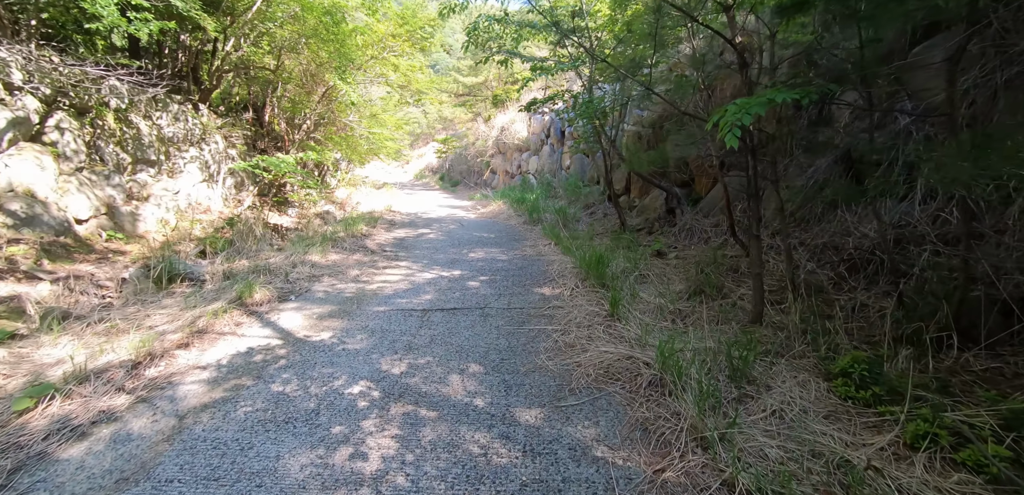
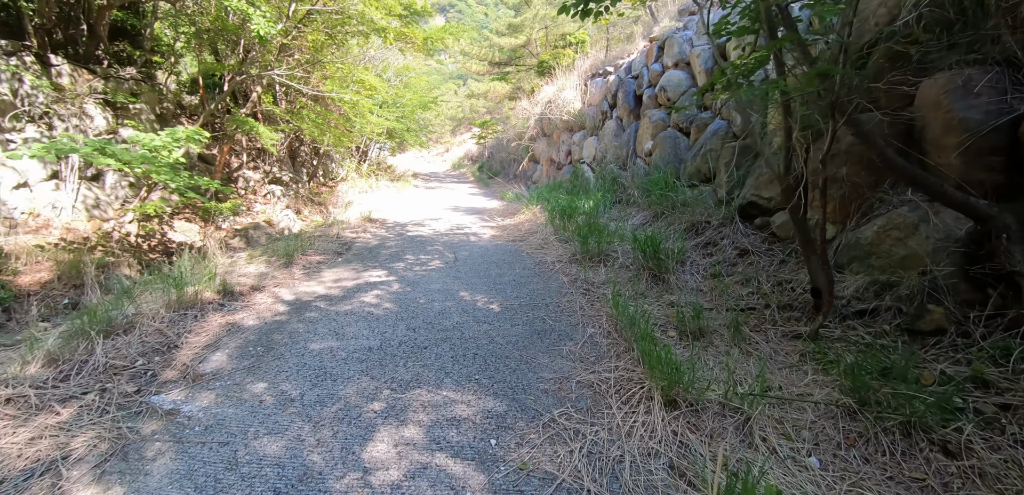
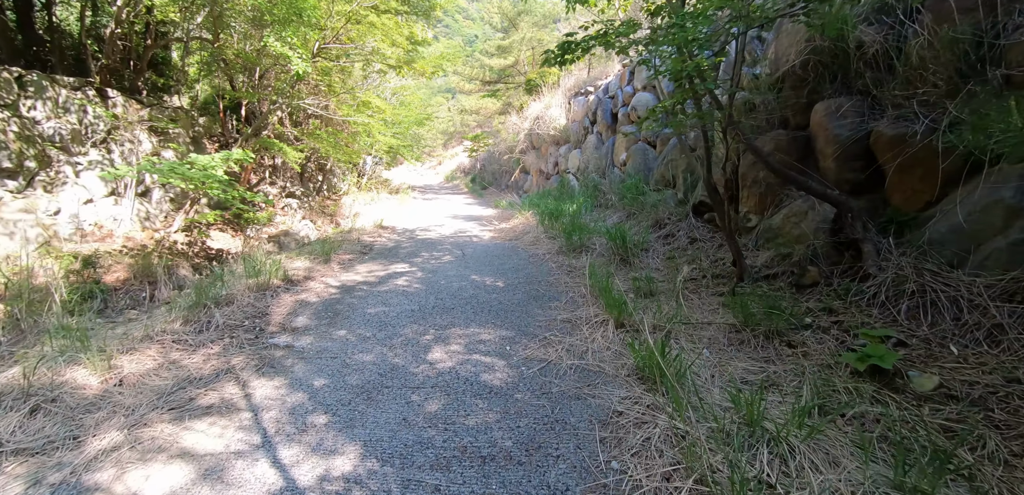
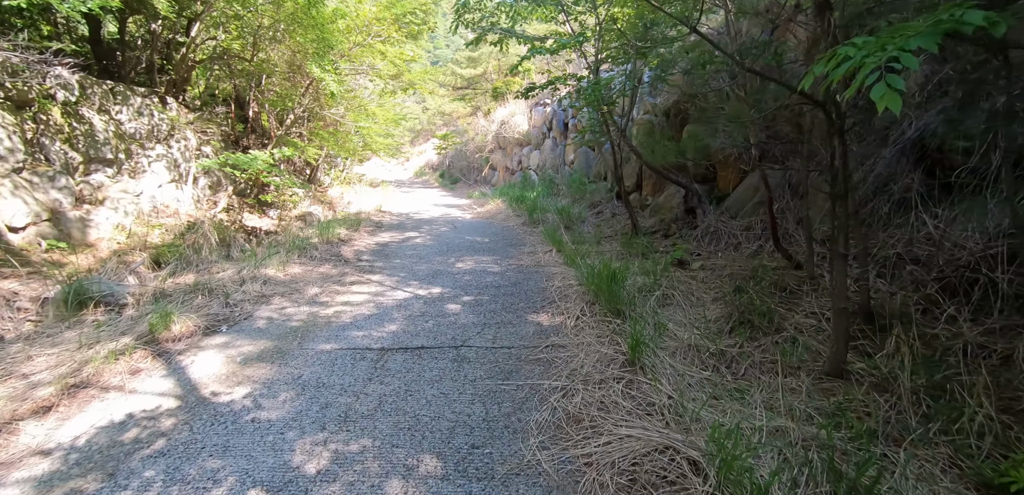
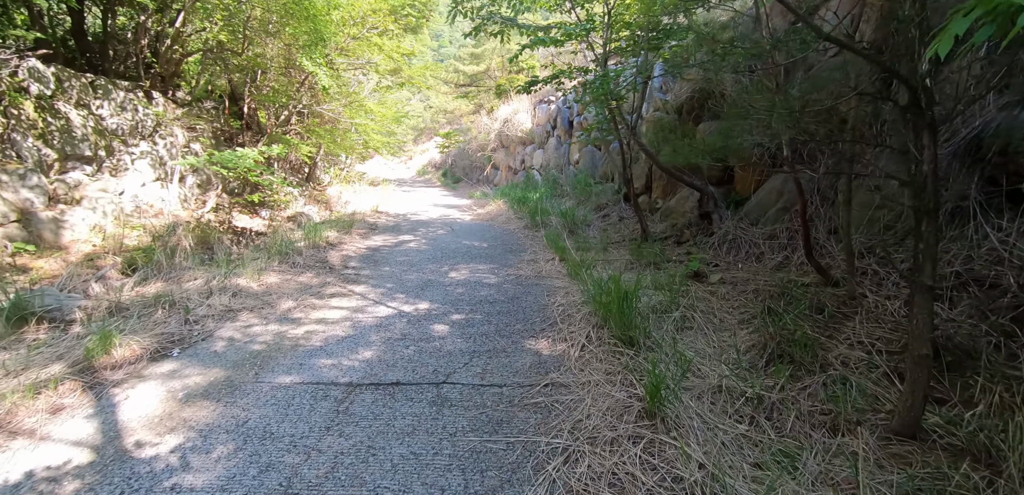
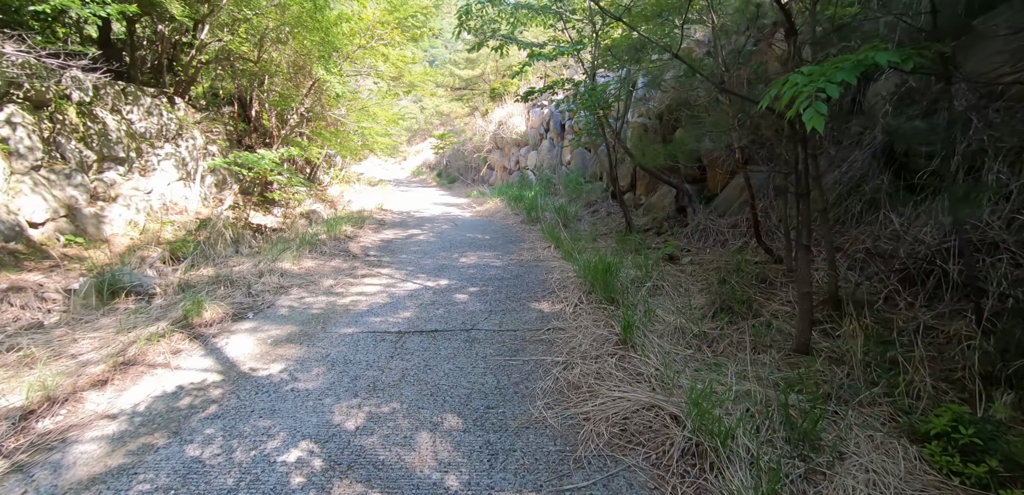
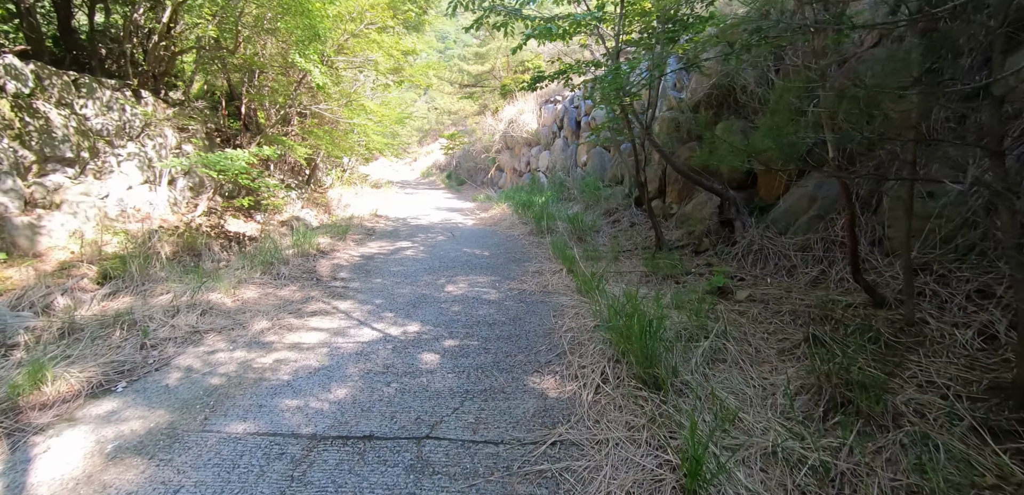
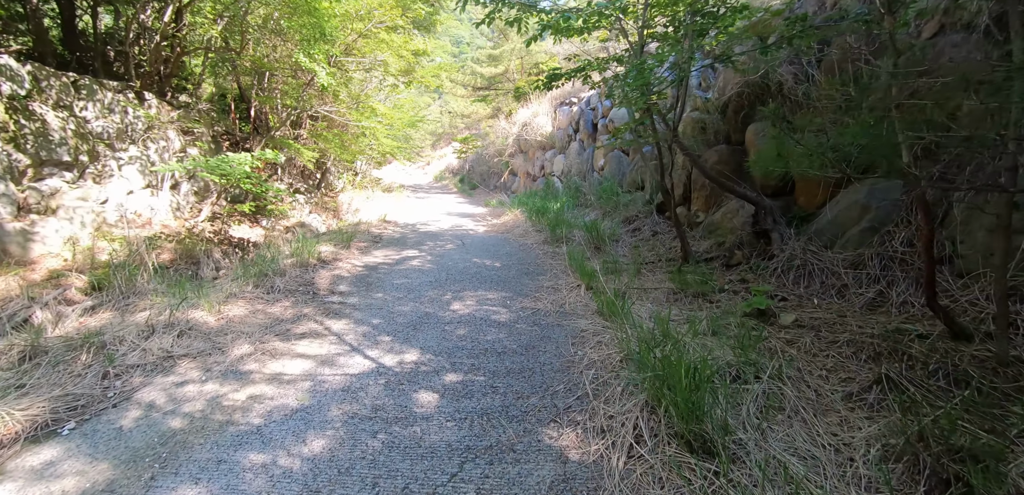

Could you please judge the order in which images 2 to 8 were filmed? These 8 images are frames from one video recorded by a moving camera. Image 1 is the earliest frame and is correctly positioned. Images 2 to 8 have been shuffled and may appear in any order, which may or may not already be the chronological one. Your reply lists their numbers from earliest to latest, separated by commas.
6, 4, 5, 7, 8, 3, 2
